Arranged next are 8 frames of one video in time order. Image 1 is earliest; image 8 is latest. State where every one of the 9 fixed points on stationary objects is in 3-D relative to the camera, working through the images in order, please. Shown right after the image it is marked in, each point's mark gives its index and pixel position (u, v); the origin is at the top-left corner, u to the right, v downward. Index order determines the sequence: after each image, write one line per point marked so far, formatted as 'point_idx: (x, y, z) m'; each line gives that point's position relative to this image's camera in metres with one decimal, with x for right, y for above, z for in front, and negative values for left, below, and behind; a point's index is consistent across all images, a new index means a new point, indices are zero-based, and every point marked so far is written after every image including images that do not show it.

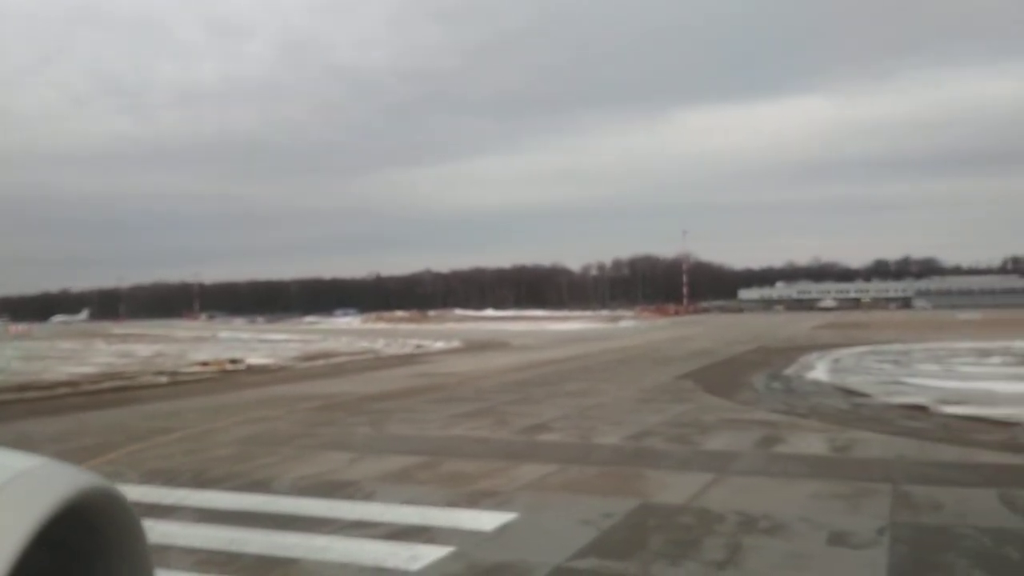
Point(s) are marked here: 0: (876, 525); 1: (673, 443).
0: (+2.6, -1.7, +6.8) m
1: (+2.0, -1.9, +12.0) m
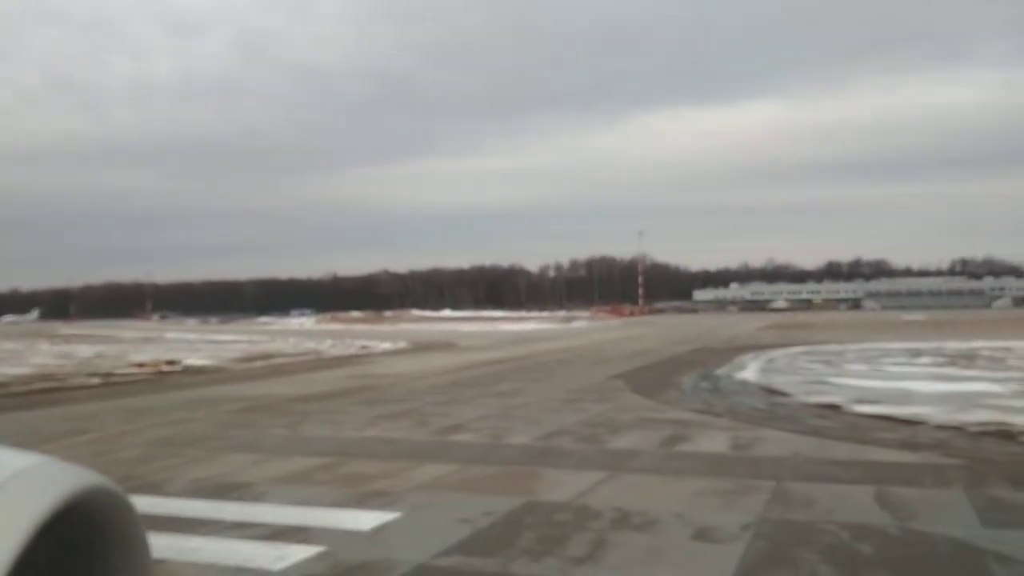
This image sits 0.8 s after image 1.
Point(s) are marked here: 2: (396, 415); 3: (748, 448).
0: (+1.7, -1.7, +7.0) m
1: (+0.9, -1.9, +12.1) m
2: (-1.8, -2.0, +15.3) m
3: (+2.8, -1.9, +11.3) m
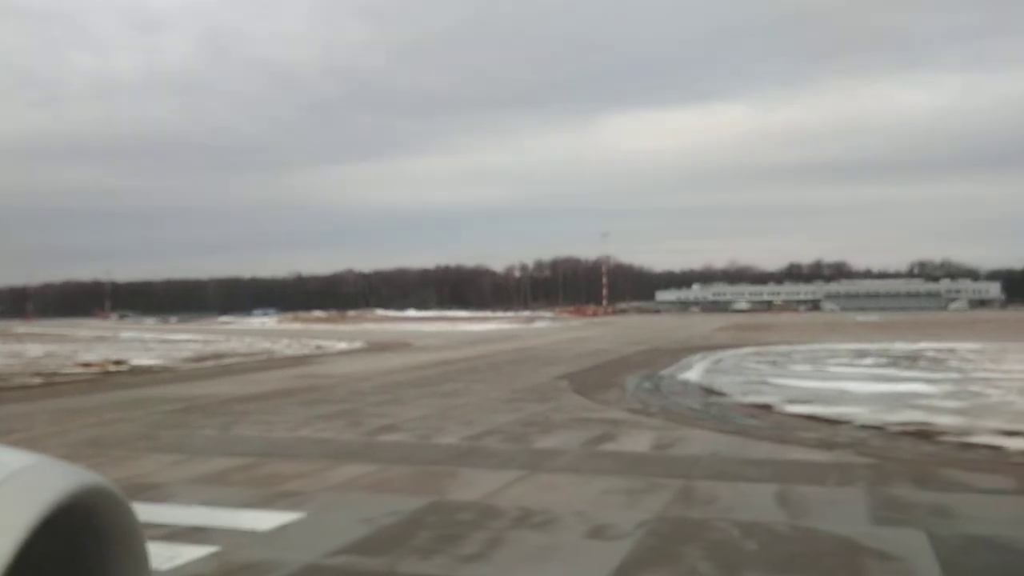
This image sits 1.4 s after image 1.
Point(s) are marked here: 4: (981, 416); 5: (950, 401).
0: (+0.9, -1.7, +7.1) m
1: (-0.1, -1.9, +12.2) m
2: (-2.9, -2.0, +15.2) m
3: (+1.9, -1.9, +11.4) m
4: (+7.2, -2.0, +14.7) m
5: (+7.8, -2.0, +17.3) m
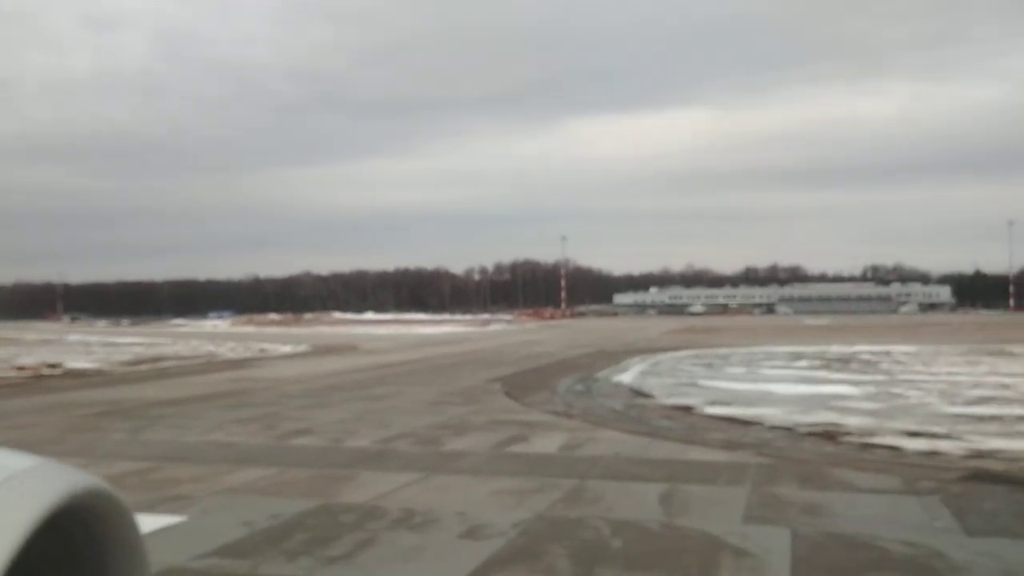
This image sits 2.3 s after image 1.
0: (0.0, -1.7, +7.2) m
1: (-1.2, -2.0, +12.2) m
2: (-4.1, -2.1, +15.1) m
3: (+0.8, -1.9, +11.5) m
4: (+5.9, -2.0, +15.1) m
5: (+6.5, -2.1, +17.7) m
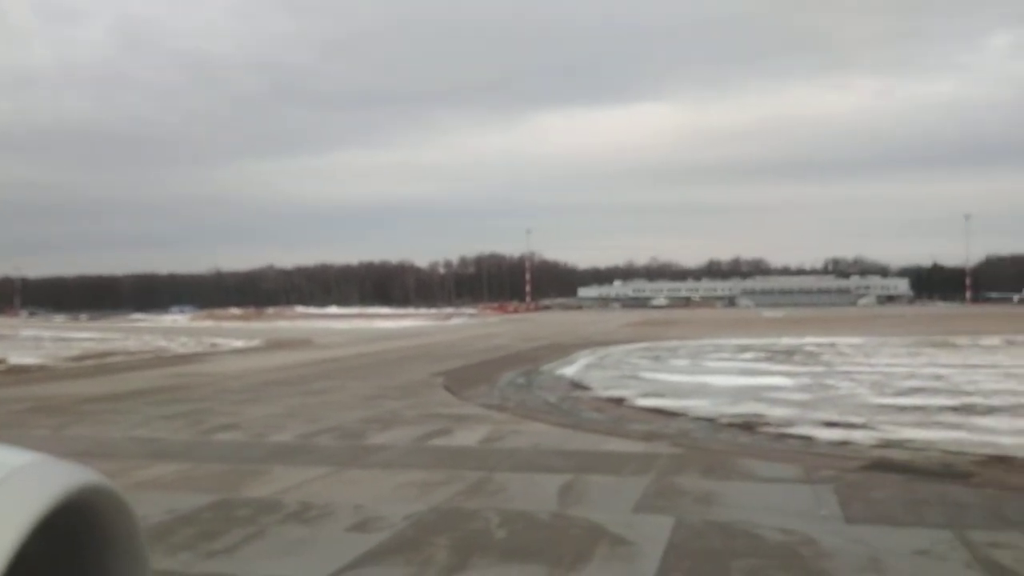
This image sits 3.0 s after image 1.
0: (-0.8, -1.7, +7.2) m
1: (-2.2, -1.9, +12.2) m
2: (-5.2, -2.0, +15.0) m
3: (-0.2, -1.8, +11.6) m
4: (+4.8, -1.9, +15.3) m
5: (+5.3, -2.0, +17.9) m
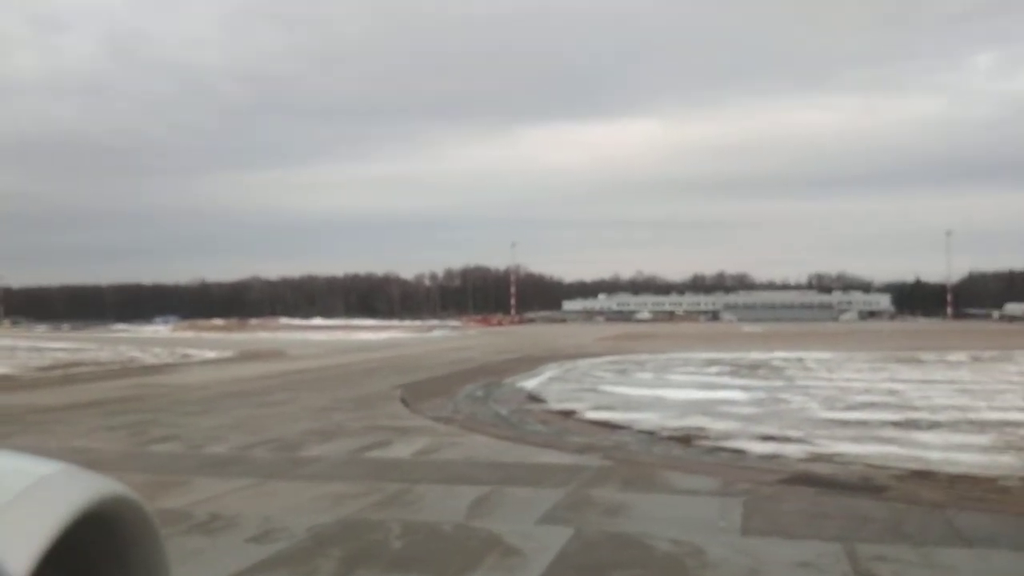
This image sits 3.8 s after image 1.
0: (-1.5, -1.8, +7.3) m
1: (-3.0, -2.0, +12.2) m
2: (-6.0, -2.1, +15.0) m
3: (-1.0, -2.0, +11.7) m
4: (+4.0, -2.1, +15.5) m
5: (+4.4, -2.2, +18.1) m
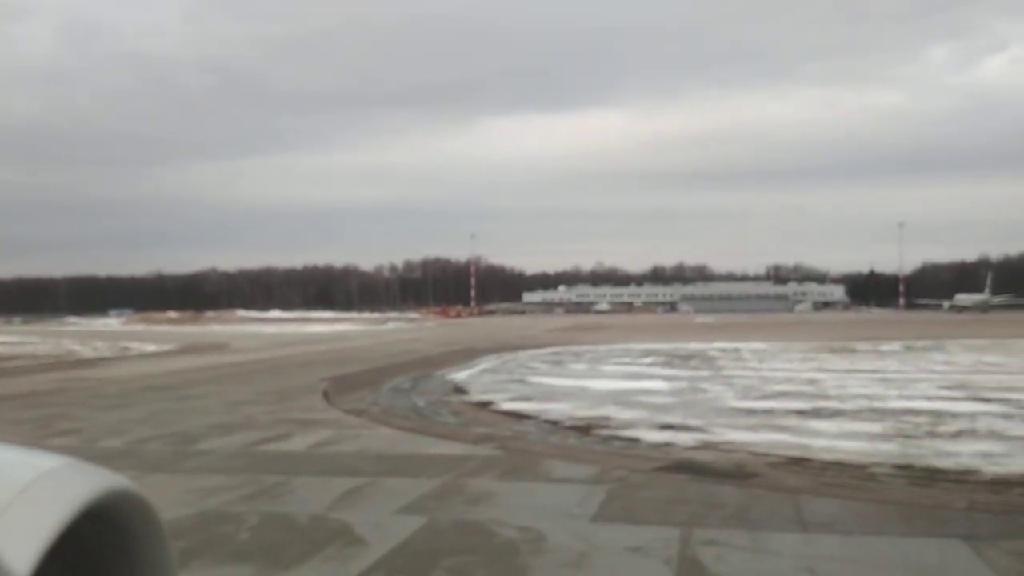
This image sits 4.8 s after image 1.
0: (-2.6, -1.7, +7.3) m
1: (-4.2, -1.9, +12.2) m
2: (-7.4, -2.0, +14.8) m
3: (-2.2, -1.9, +11.7) m
4: (+2.6, -2.0, +15.7) m
5: (+2.9, -2.1, +18.3) m
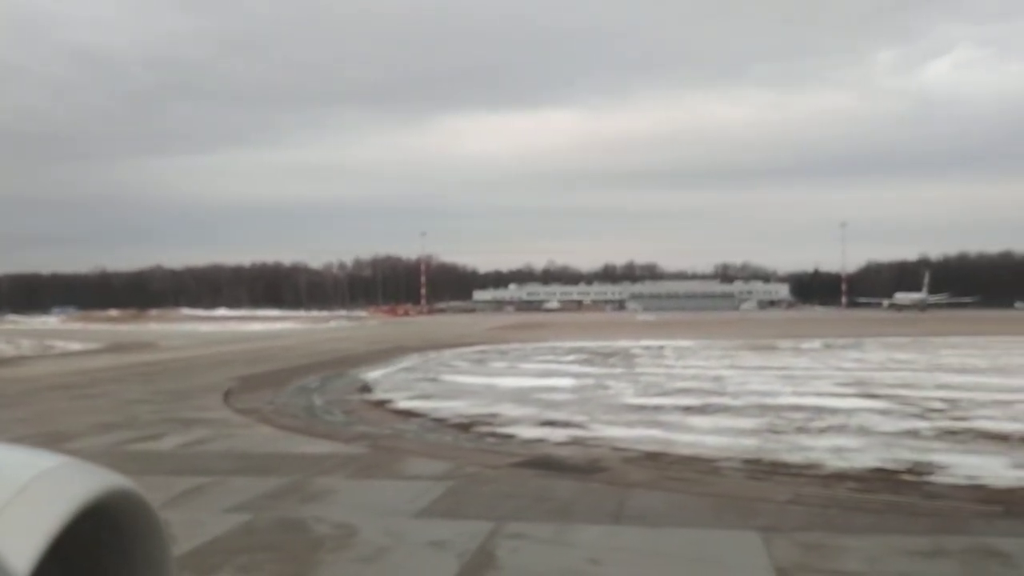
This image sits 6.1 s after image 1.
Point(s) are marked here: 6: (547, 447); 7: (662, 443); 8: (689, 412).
0: (-3.9, -1.7, +7.3) m
1: (-5.8, -1.9, +12.0) m
2: (-9.1, -2.0, +14.5) m
3: (-3.8, -1.9, +11.7) m
4: (+0.8, -2.0, +15.9) m
5: (+1.0, -2.1, +18.5) m
6: (+0.4, -1.9, +11.2) m
7: (+1.8, -1.8, +11.4) m
8: (+2.8, -2.0, +15.3) m
